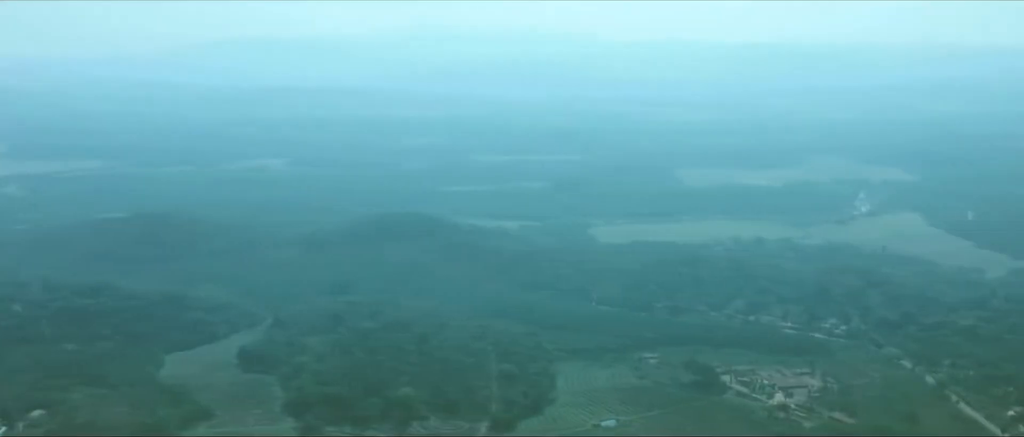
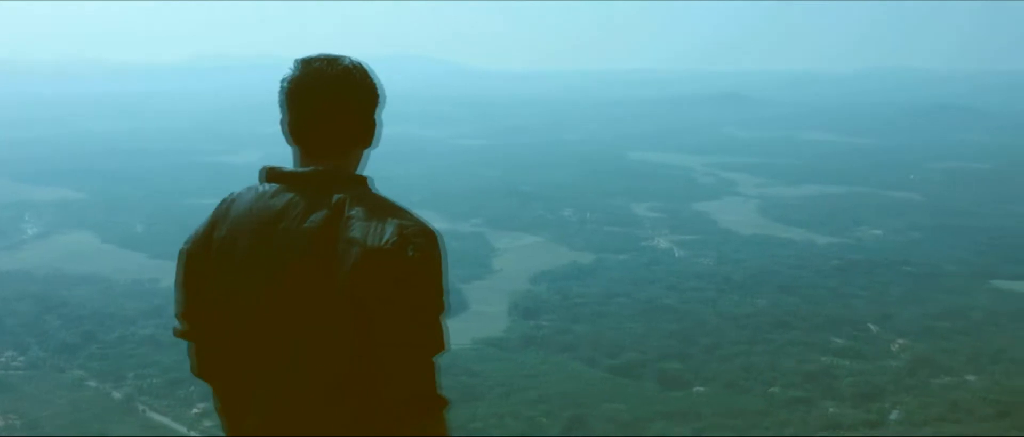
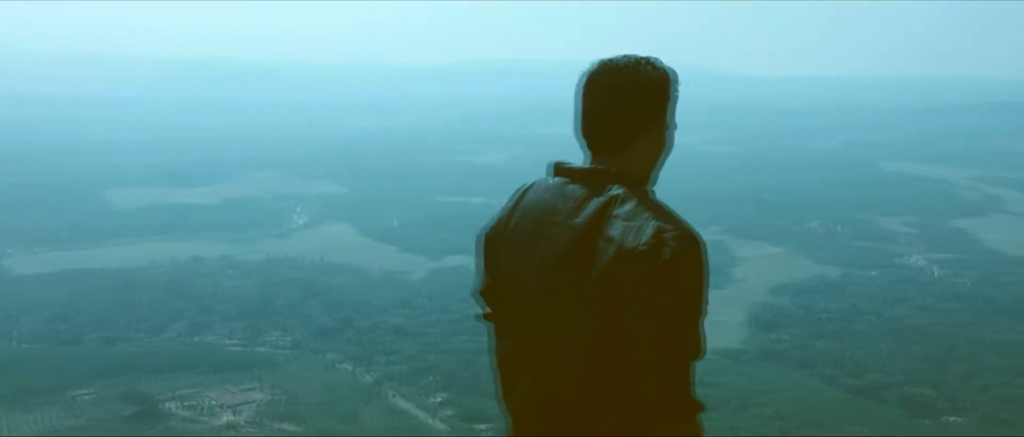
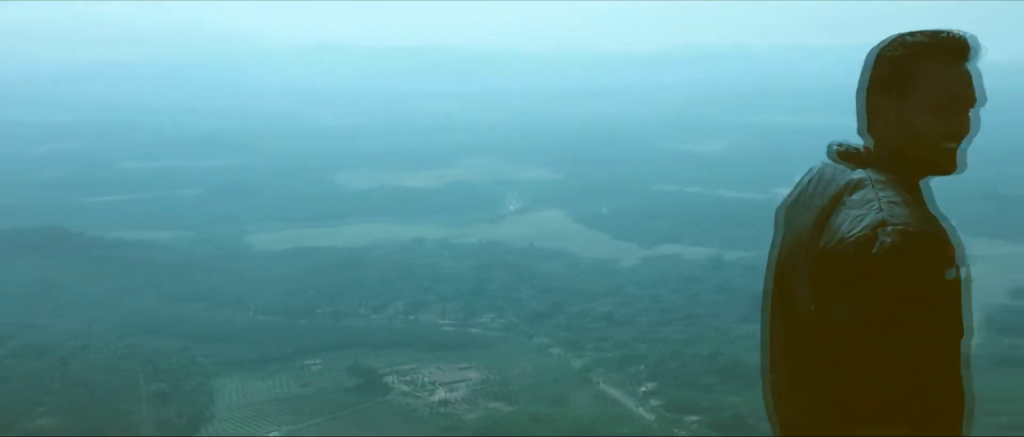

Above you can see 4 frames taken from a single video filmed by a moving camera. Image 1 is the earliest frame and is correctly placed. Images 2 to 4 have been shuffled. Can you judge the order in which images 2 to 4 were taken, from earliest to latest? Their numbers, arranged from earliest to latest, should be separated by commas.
4, 3, 2
